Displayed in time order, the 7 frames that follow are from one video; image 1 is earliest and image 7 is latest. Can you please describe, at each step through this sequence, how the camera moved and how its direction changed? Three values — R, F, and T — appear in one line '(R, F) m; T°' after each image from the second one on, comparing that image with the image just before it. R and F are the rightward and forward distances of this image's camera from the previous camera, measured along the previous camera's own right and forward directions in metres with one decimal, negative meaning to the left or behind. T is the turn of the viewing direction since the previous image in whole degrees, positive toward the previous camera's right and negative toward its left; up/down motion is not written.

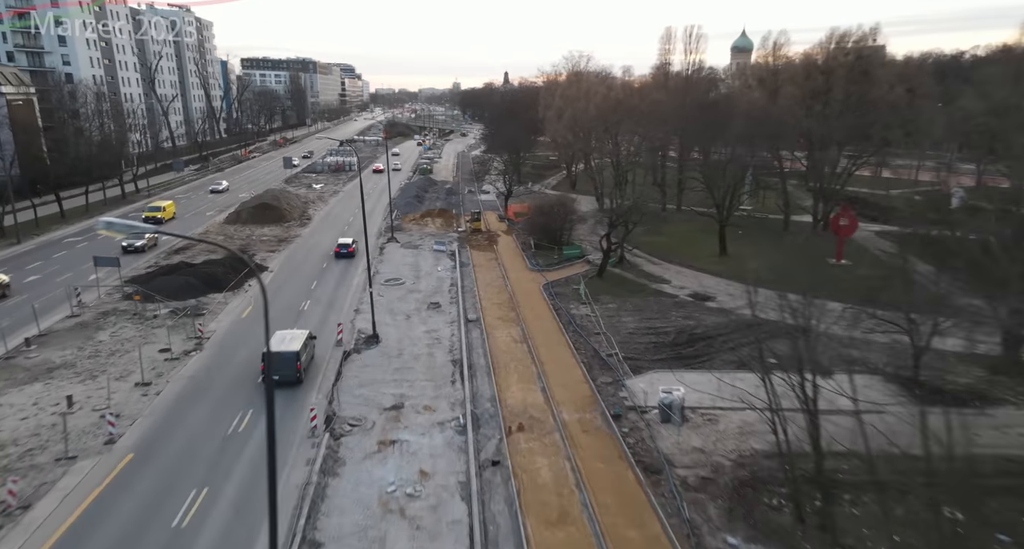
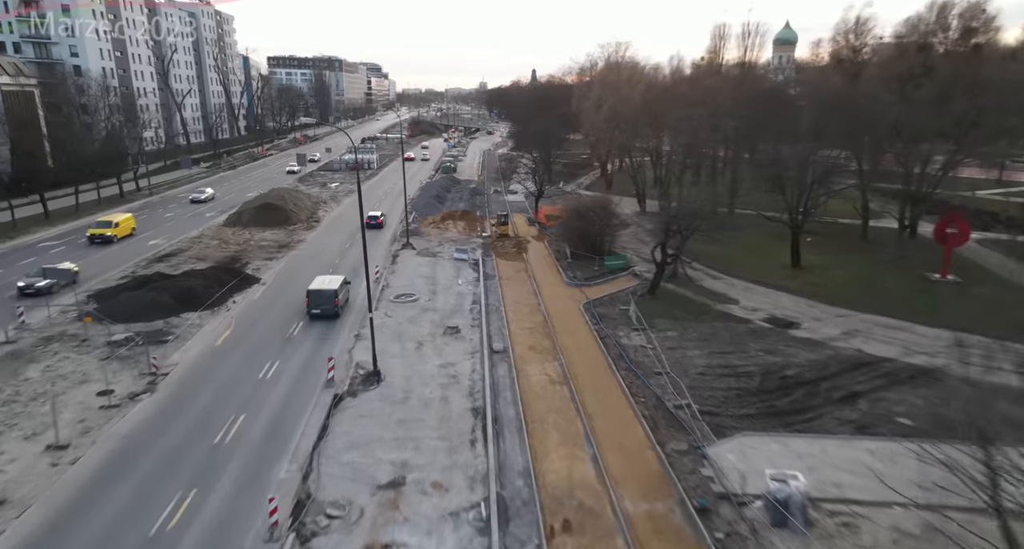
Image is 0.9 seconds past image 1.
(-0.4, +5.1) m; -2°
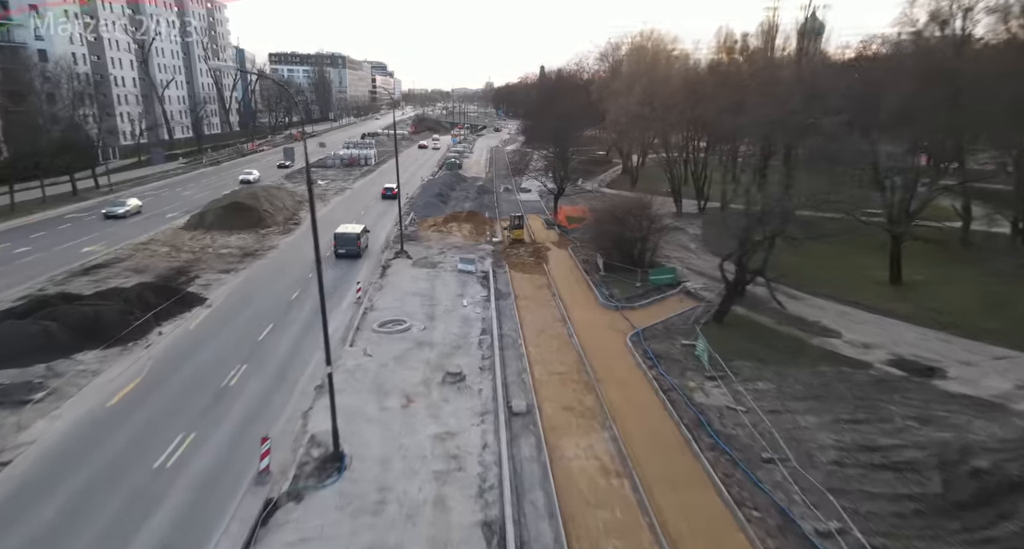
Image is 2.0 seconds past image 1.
(-0.5, +6.5) m; -1°
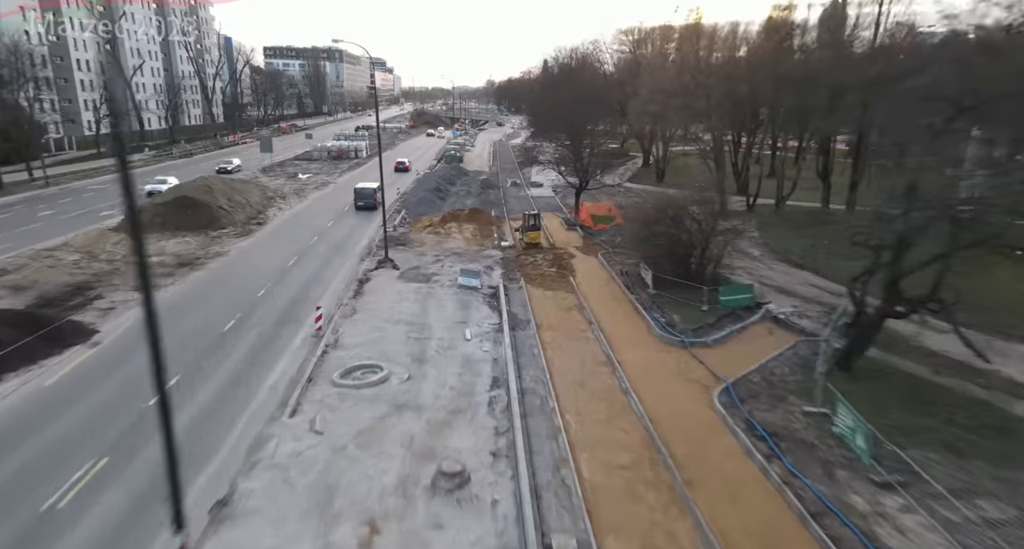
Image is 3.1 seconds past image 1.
(-0.6, +6.6) m; 0°
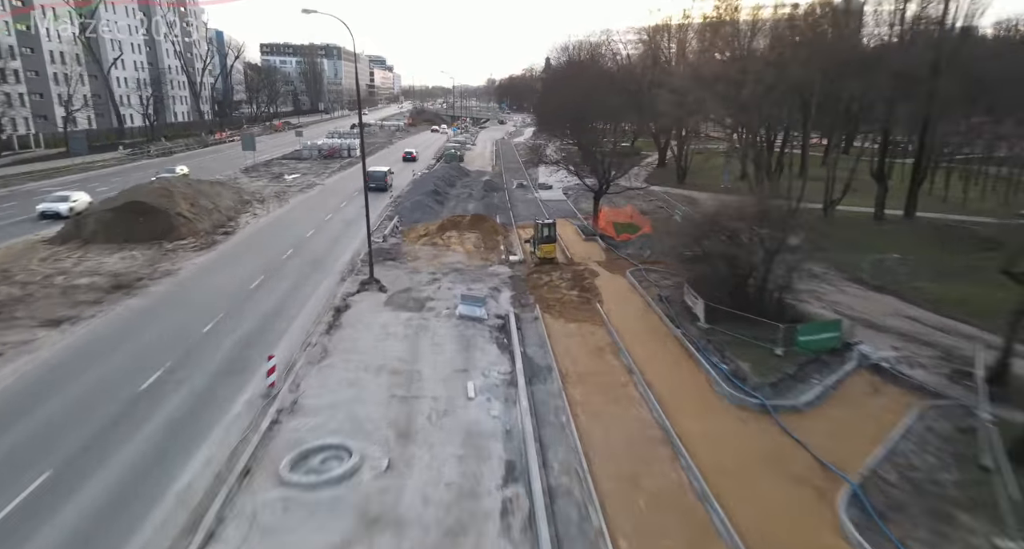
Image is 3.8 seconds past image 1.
(-0.4, +4.2) m; 0°
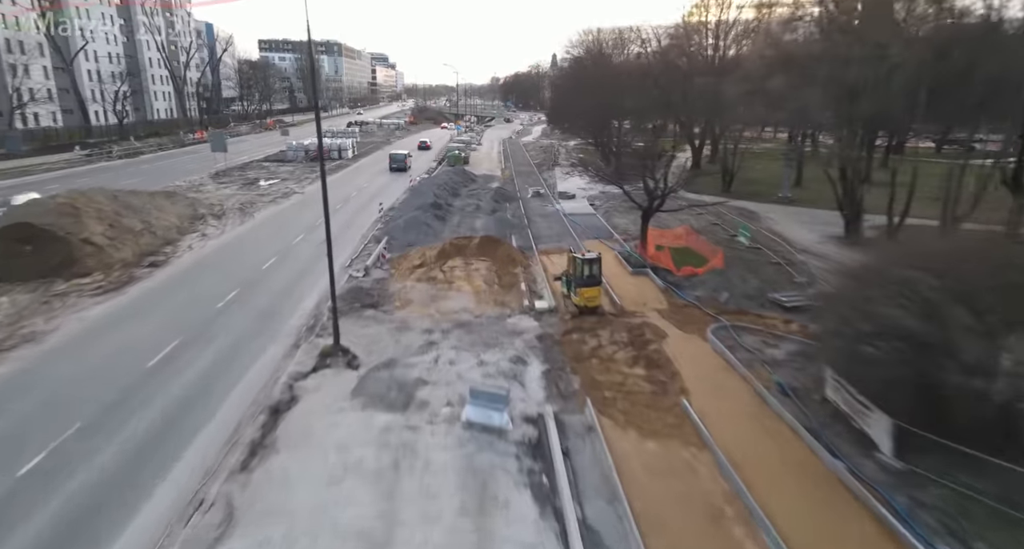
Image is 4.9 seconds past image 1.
(-0.7, +6.5) m; 0°
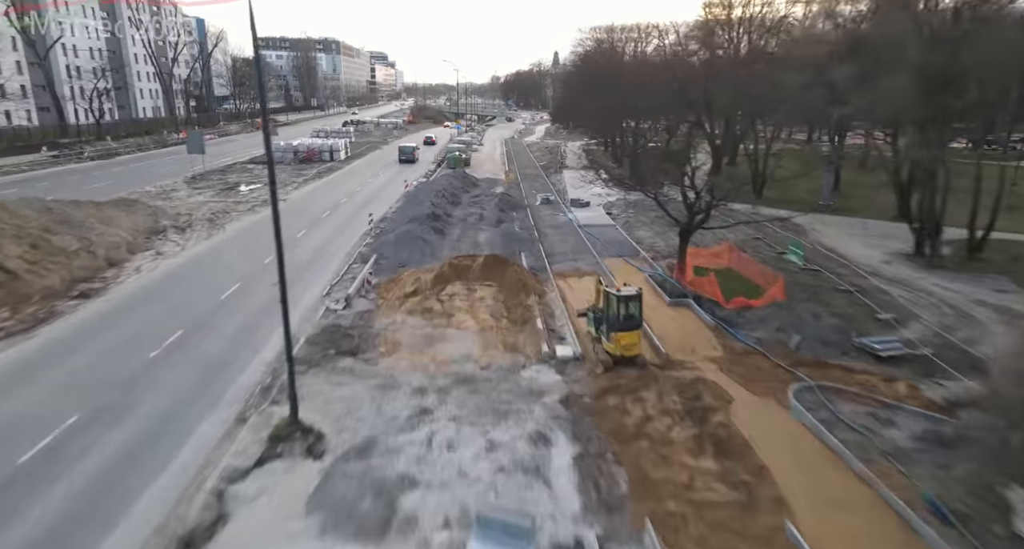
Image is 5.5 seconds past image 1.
(-0.3, +3.6) m; 0°
